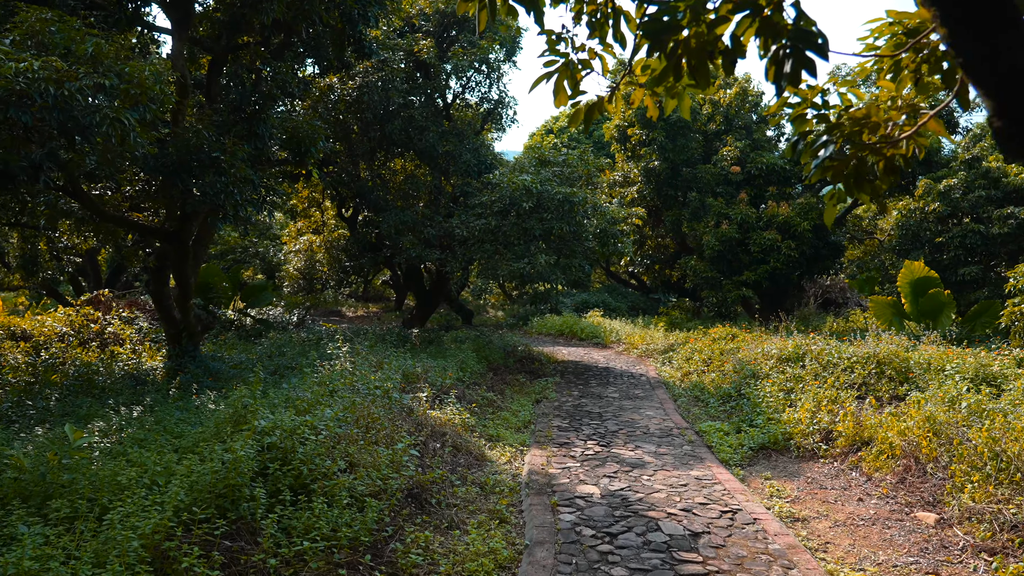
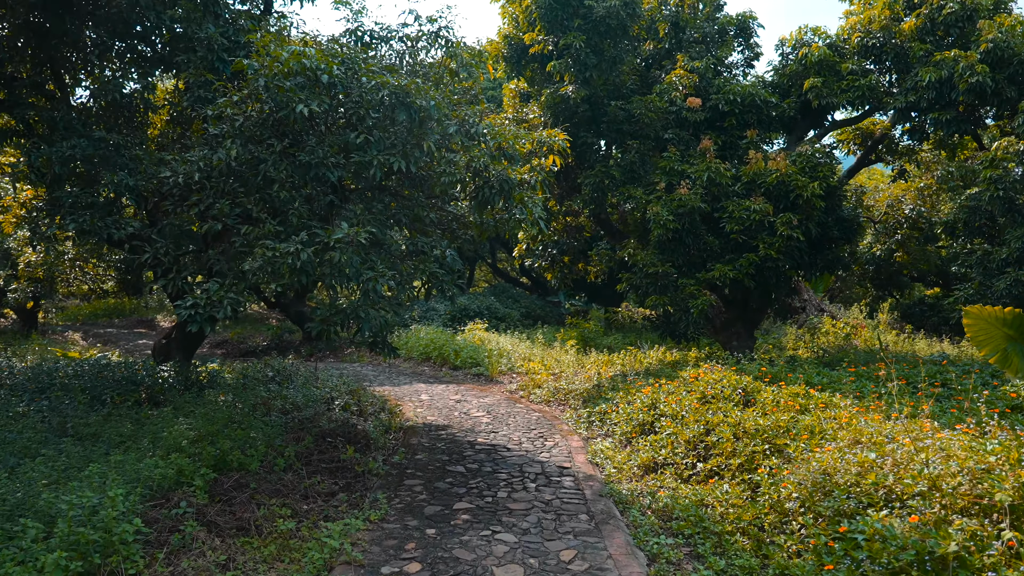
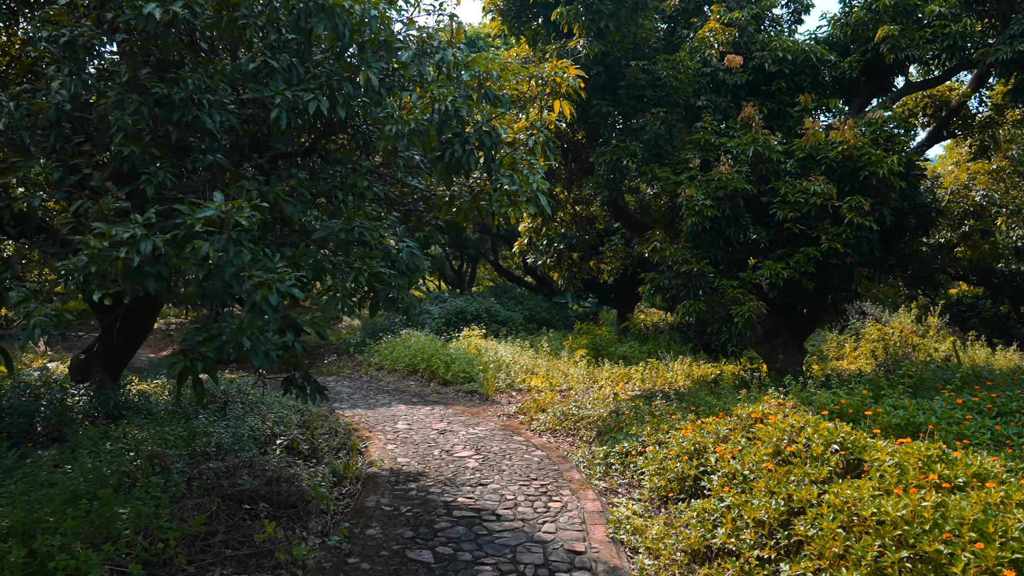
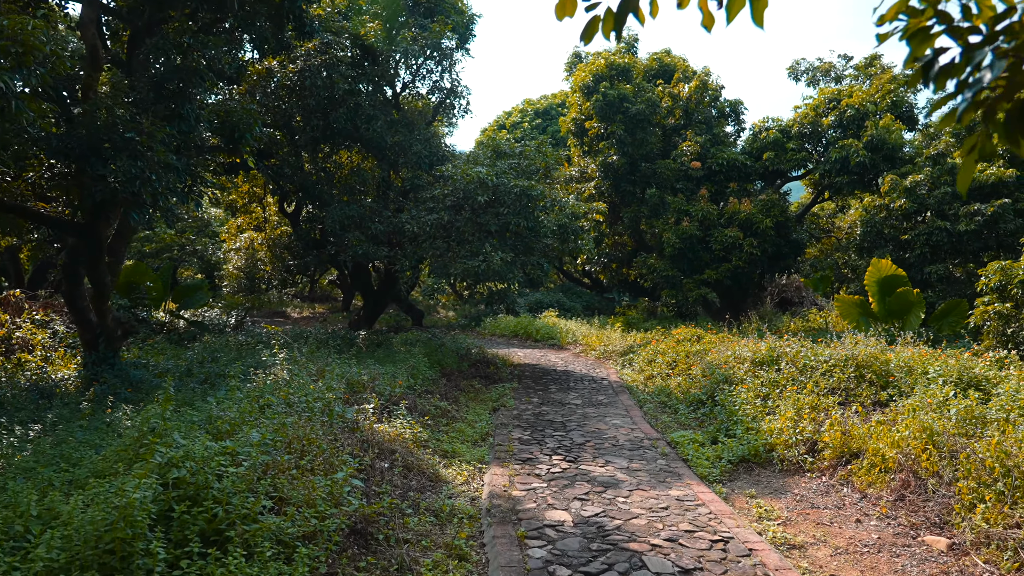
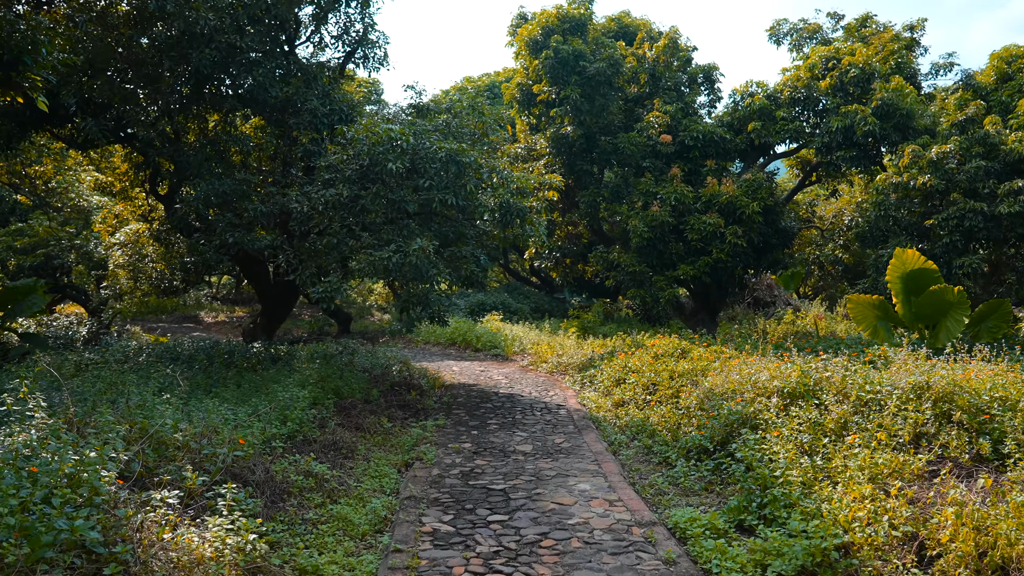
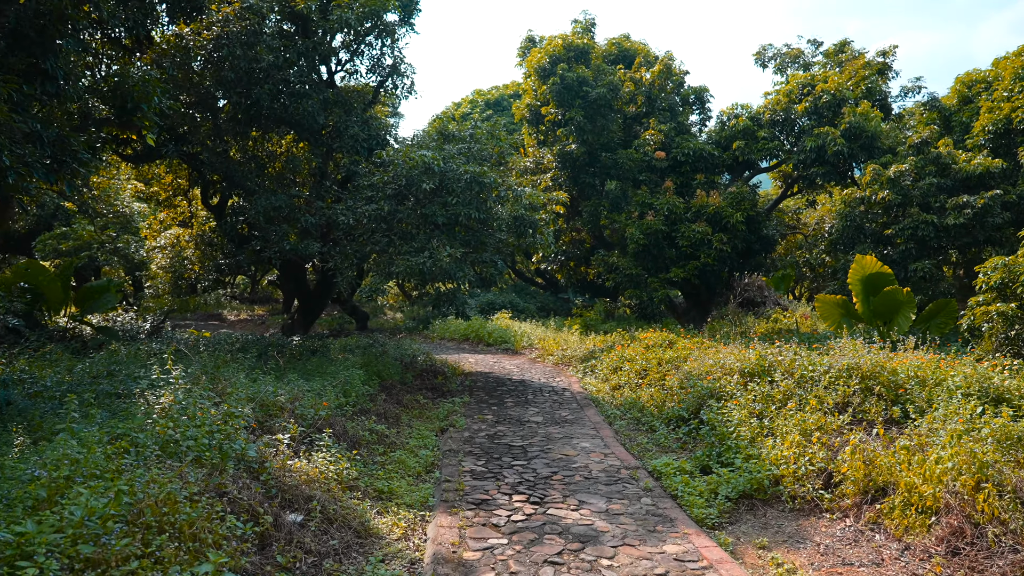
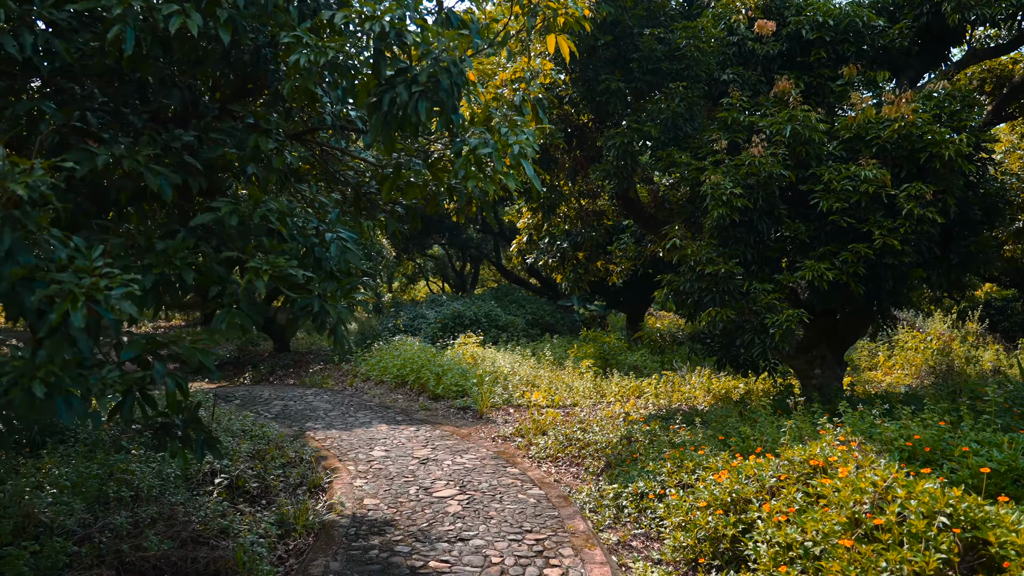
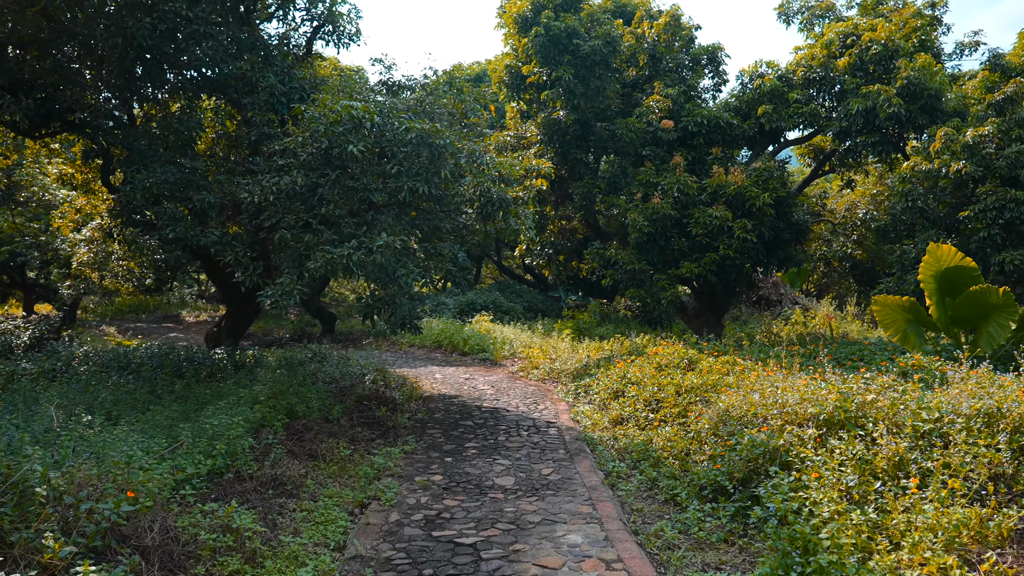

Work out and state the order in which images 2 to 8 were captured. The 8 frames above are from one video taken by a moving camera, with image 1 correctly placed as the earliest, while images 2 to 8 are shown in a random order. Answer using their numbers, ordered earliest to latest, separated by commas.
4, 6, 5, 8, 2, 3, 7
